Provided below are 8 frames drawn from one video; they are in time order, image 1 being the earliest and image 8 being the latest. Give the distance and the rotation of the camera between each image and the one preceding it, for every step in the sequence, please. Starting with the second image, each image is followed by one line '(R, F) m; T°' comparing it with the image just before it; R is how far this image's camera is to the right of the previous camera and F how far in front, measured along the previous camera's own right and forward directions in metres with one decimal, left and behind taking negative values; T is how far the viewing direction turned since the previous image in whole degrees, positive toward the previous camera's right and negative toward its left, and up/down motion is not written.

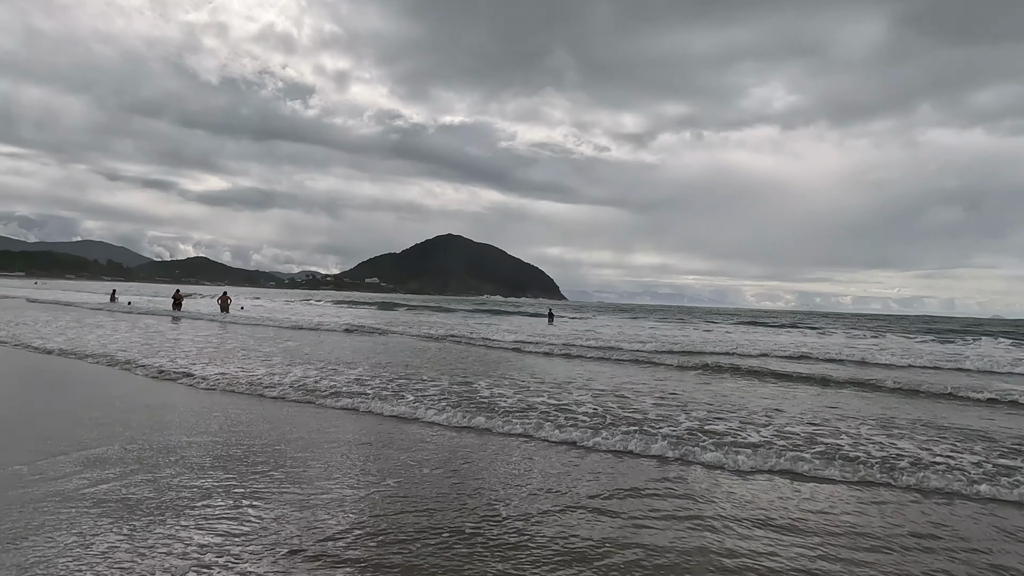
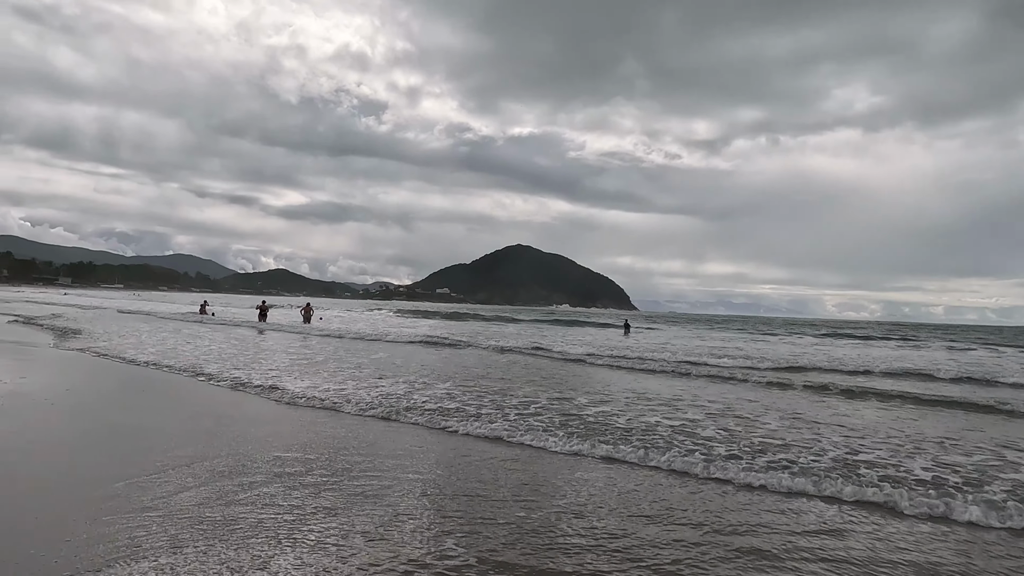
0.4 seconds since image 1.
(-0.2, +0.3) m; -6°
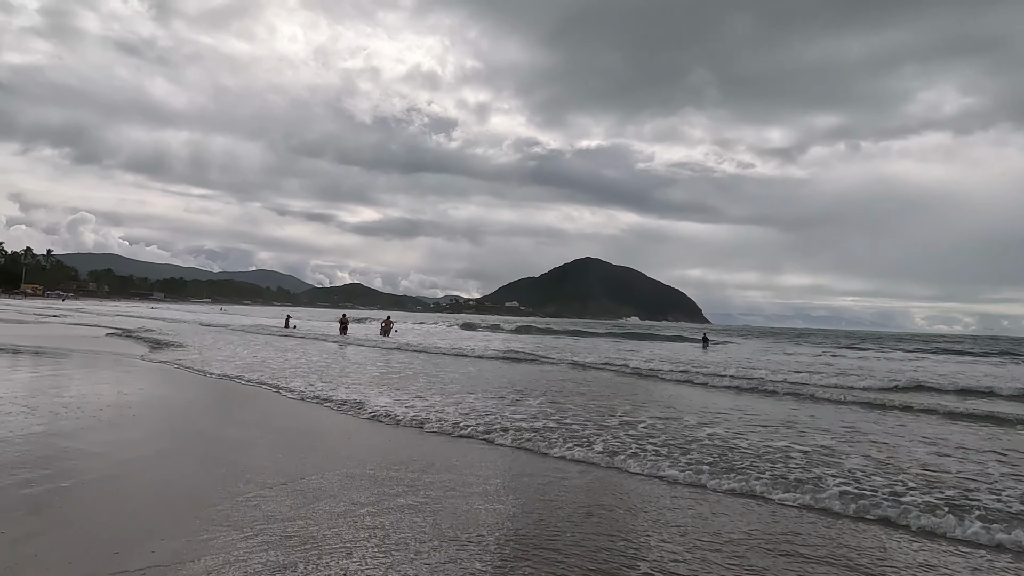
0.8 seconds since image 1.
(-0.2, +0.2) m; -6°
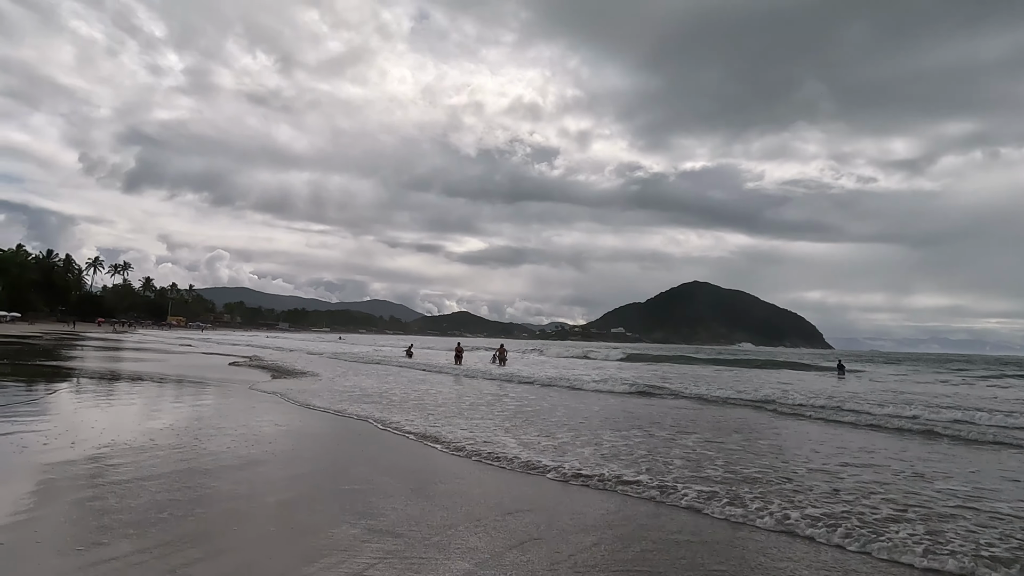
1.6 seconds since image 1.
(-0.4, +0.4) m; -9°
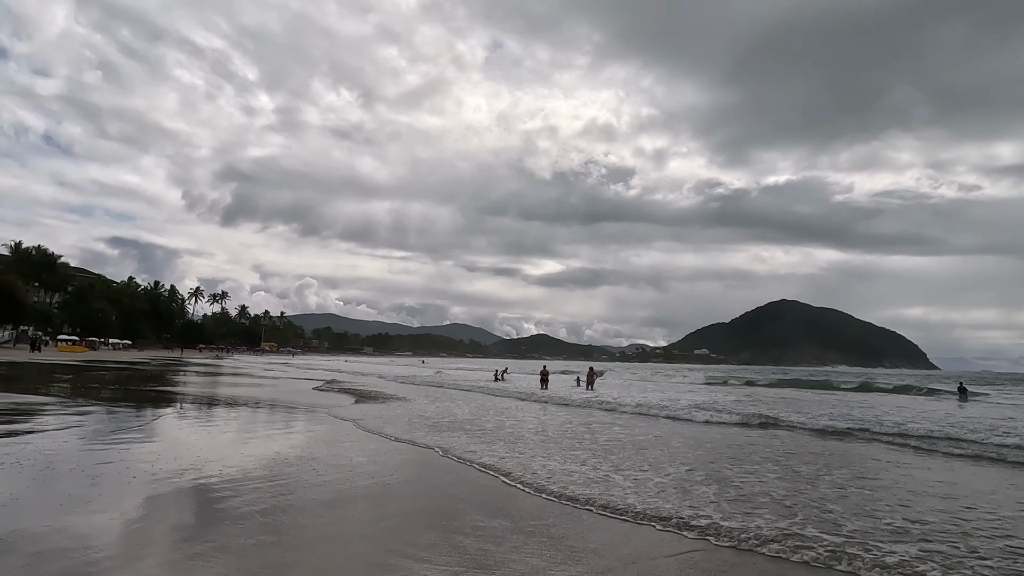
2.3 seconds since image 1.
(-0.3, +0.4) m; -7°
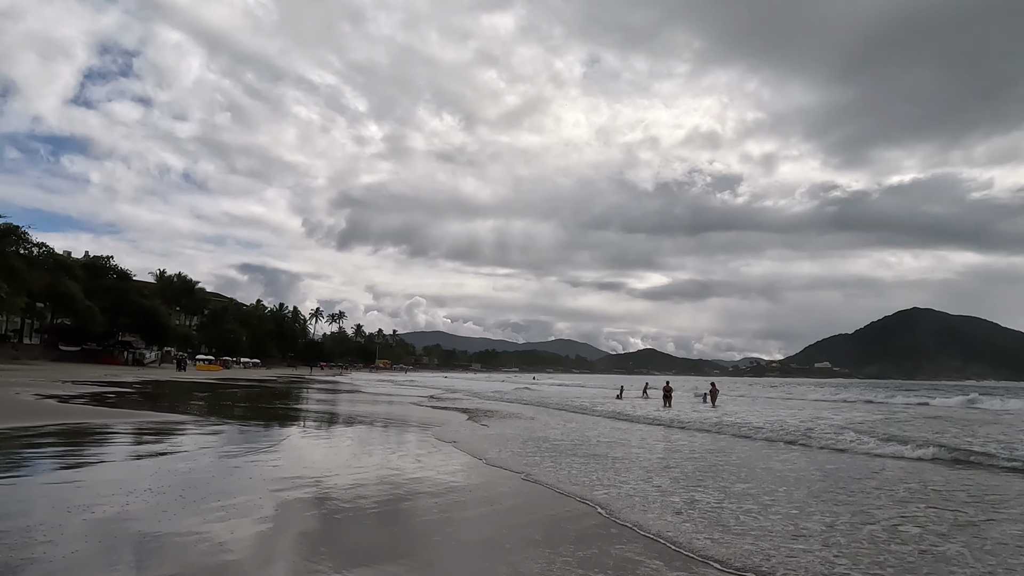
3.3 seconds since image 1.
(-0.4, +0.7) m; -9°
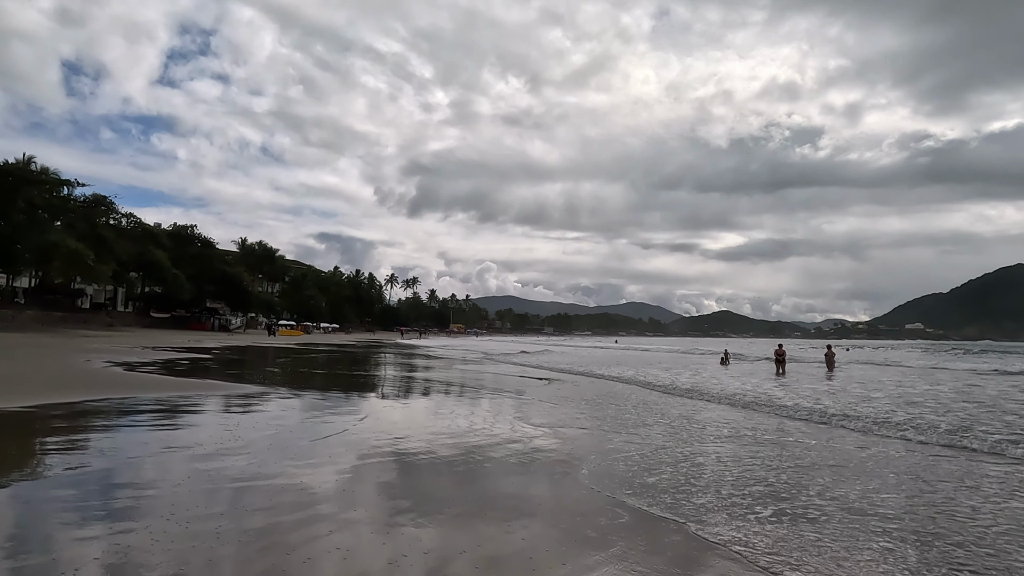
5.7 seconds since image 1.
(-0.7, +1.7) m; -6°
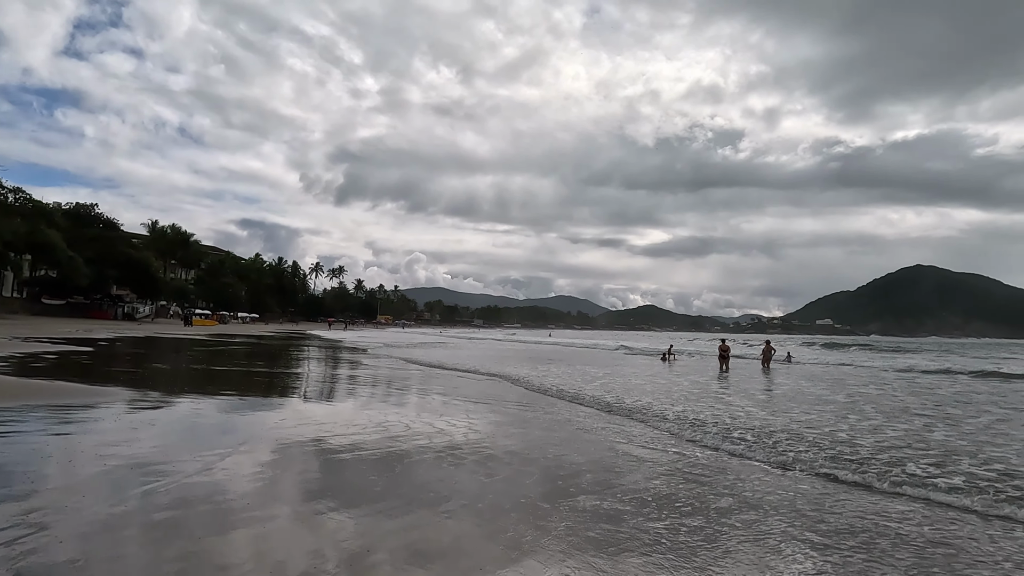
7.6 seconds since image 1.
(-0.2, +1.4) m; +6°
